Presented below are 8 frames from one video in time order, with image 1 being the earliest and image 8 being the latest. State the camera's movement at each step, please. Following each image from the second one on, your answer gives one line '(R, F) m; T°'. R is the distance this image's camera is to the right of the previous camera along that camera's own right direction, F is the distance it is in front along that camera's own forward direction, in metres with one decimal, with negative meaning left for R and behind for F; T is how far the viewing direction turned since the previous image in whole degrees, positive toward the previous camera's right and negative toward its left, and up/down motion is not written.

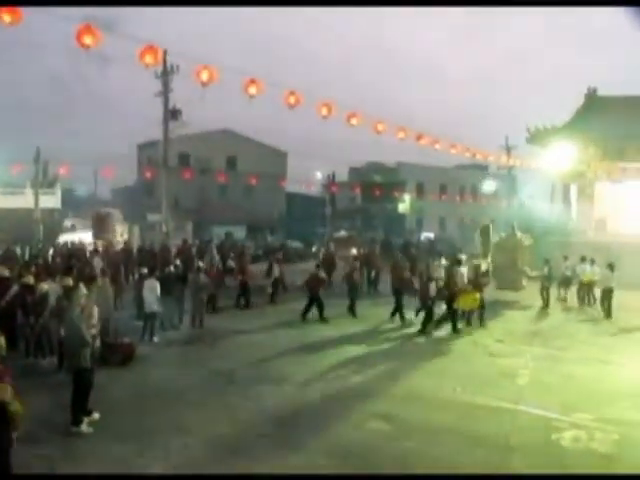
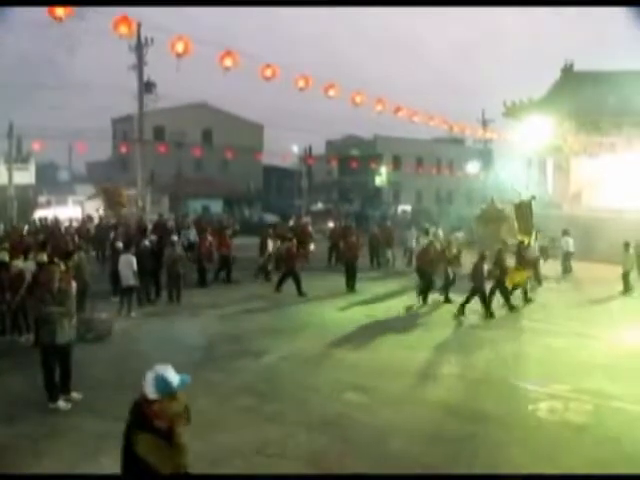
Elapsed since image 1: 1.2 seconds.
(0.0, 0.0) m; +1°
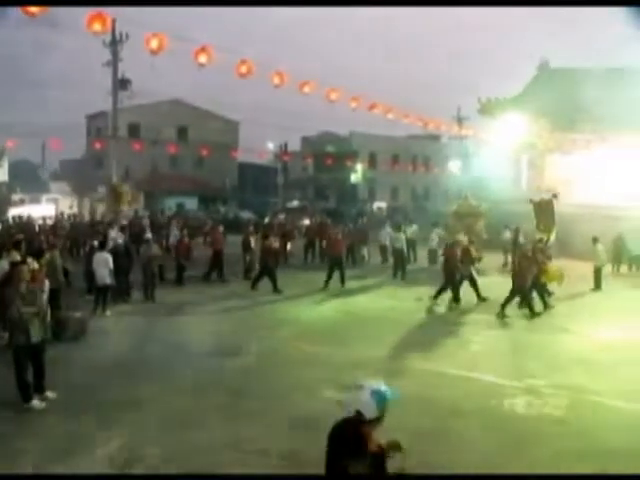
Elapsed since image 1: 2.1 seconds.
(0.0, 0.0) m; +1°
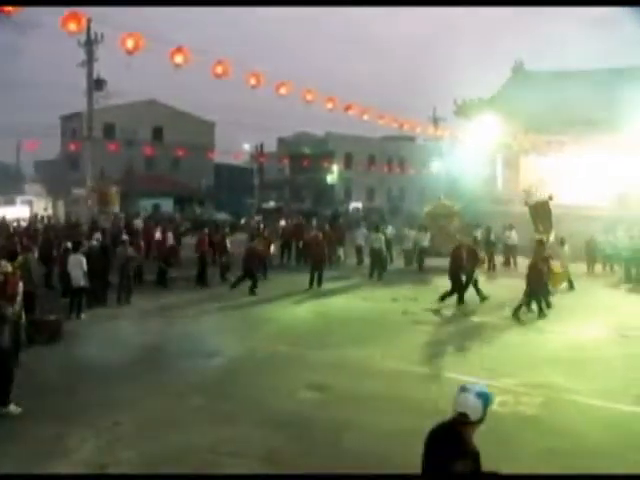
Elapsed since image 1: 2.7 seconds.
(0.0, 0.0) m; +1°
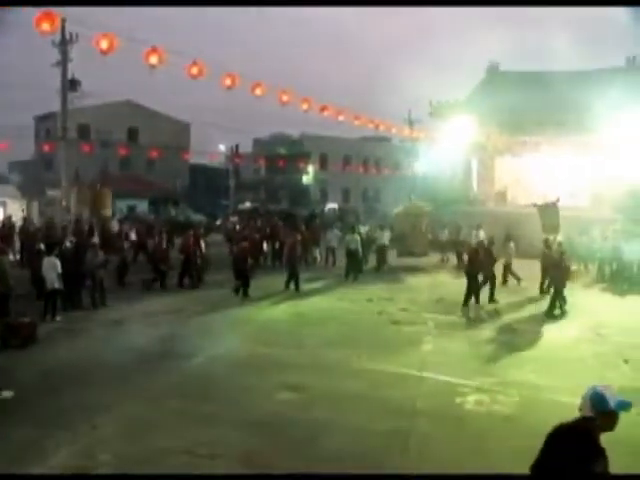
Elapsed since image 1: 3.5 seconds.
(0.0, 0.0) m; +1°
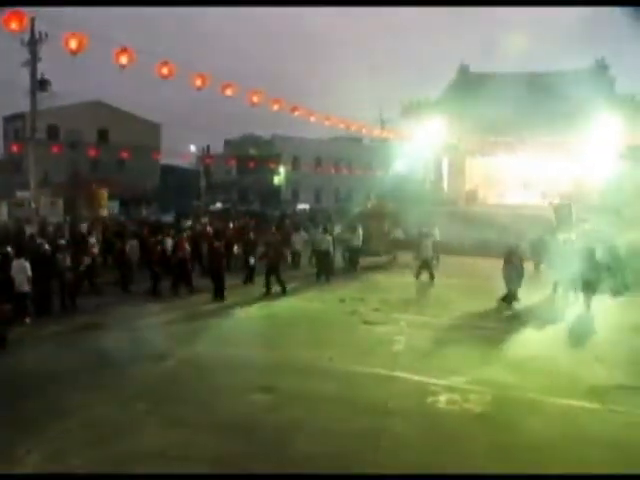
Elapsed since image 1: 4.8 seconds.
(0.0, 0.0) m; +2°
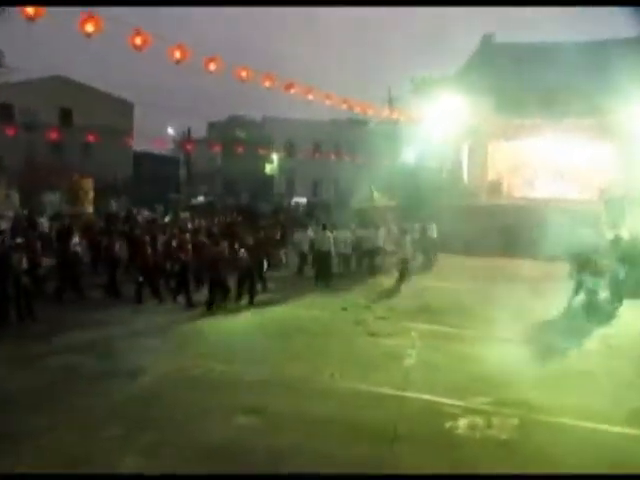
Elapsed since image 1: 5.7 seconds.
(0.0, +1.8) m; 0°
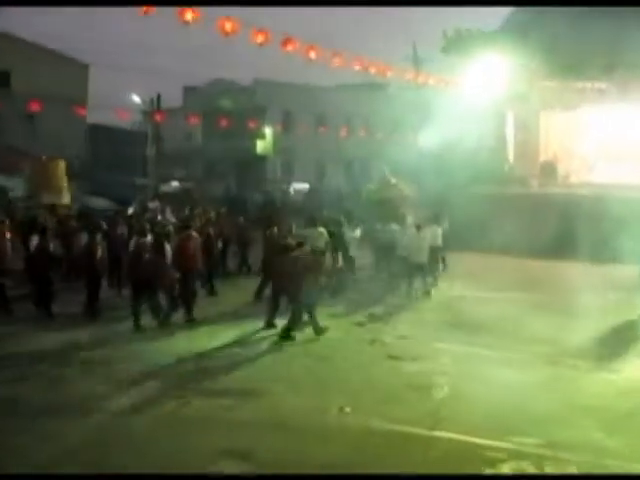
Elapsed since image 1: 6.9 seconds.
(+0.1, +2.4) m; -1°
